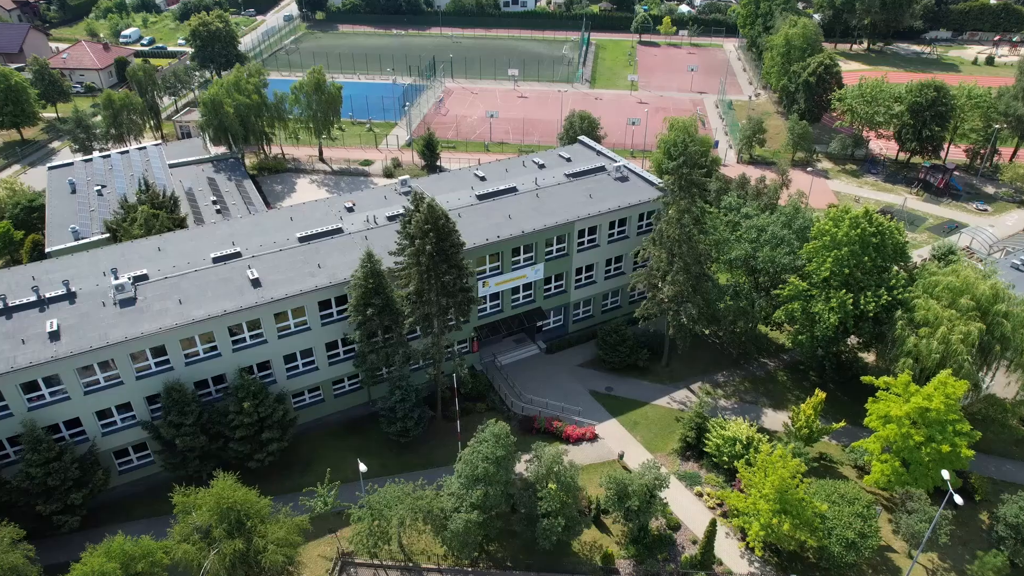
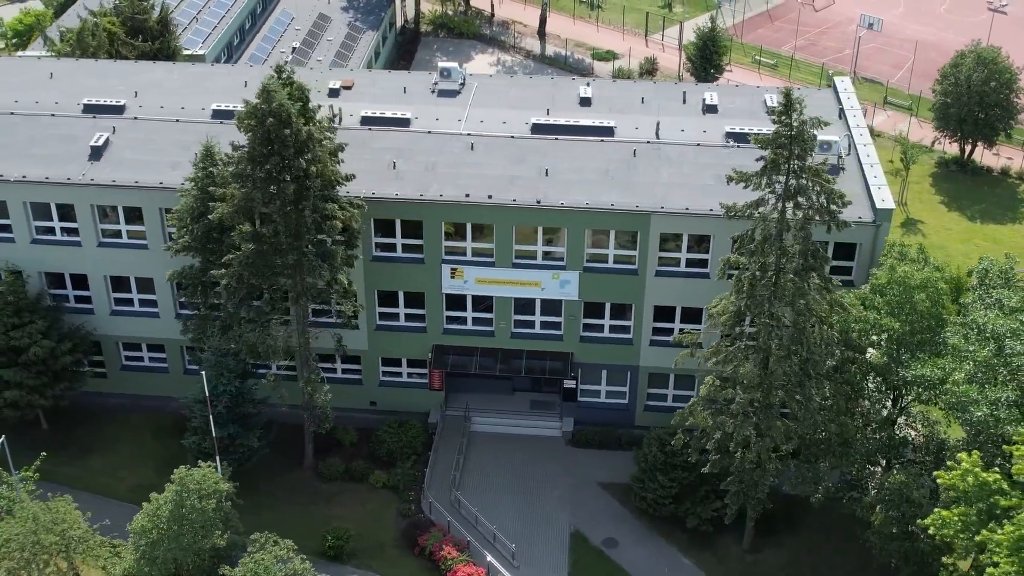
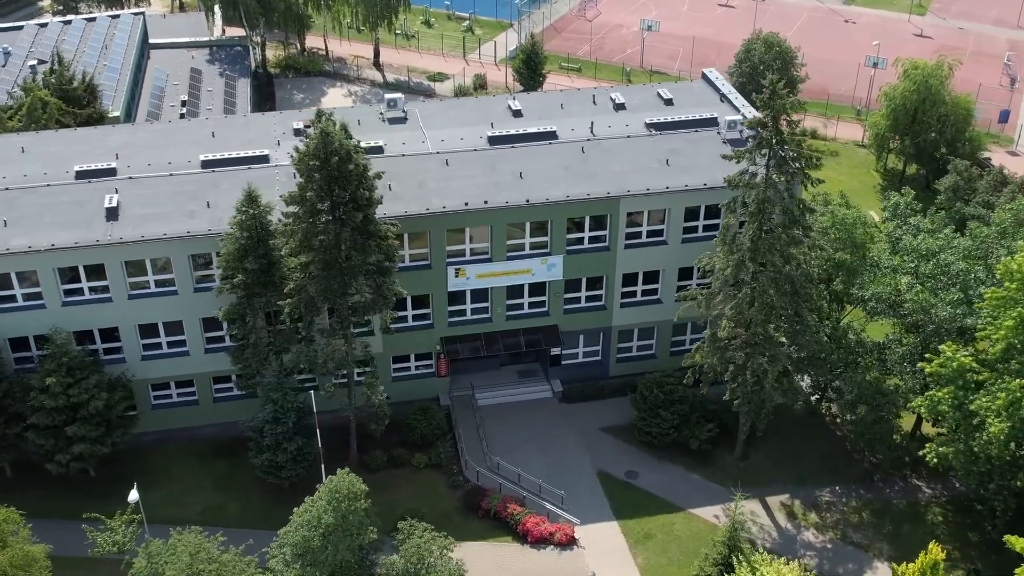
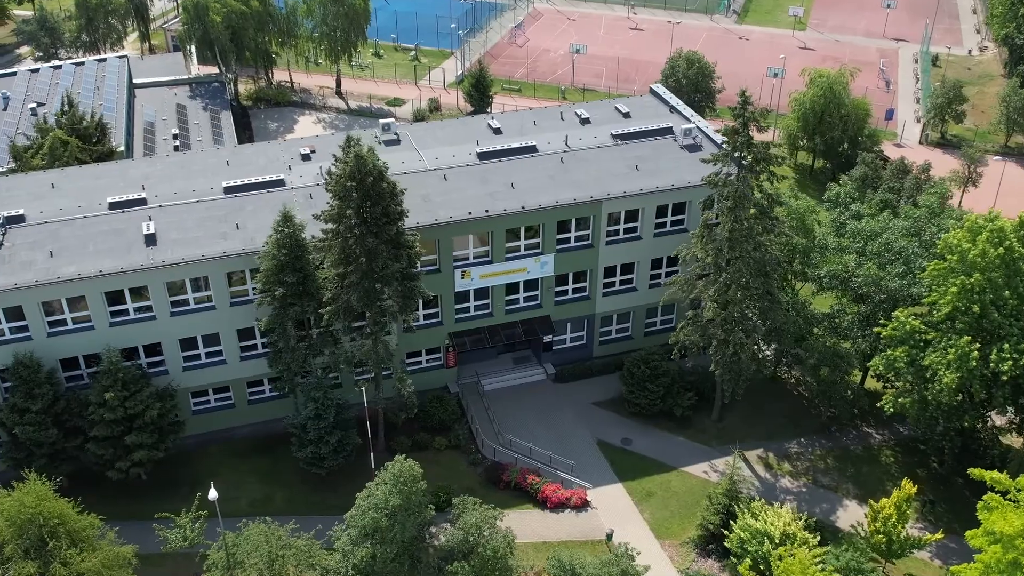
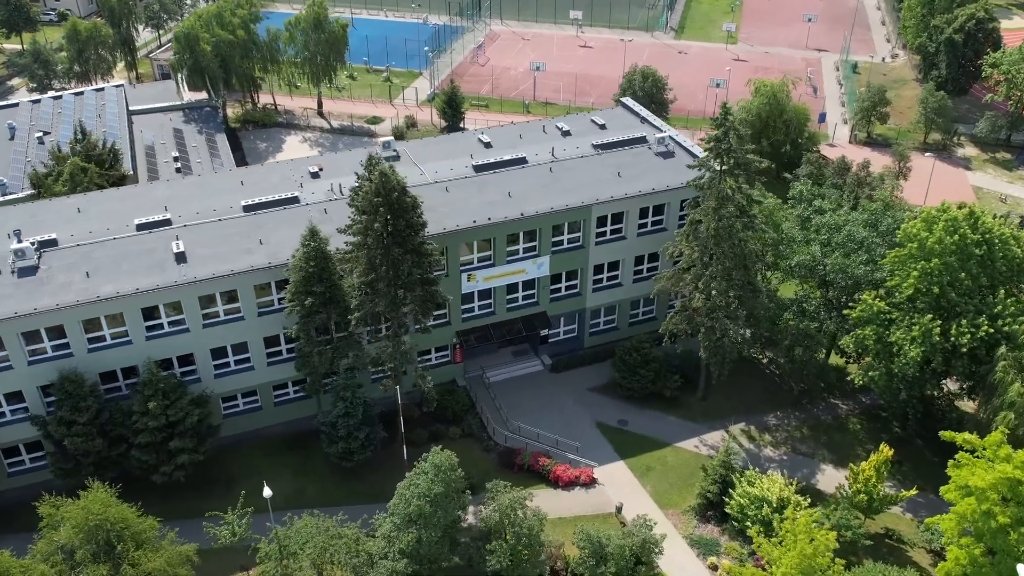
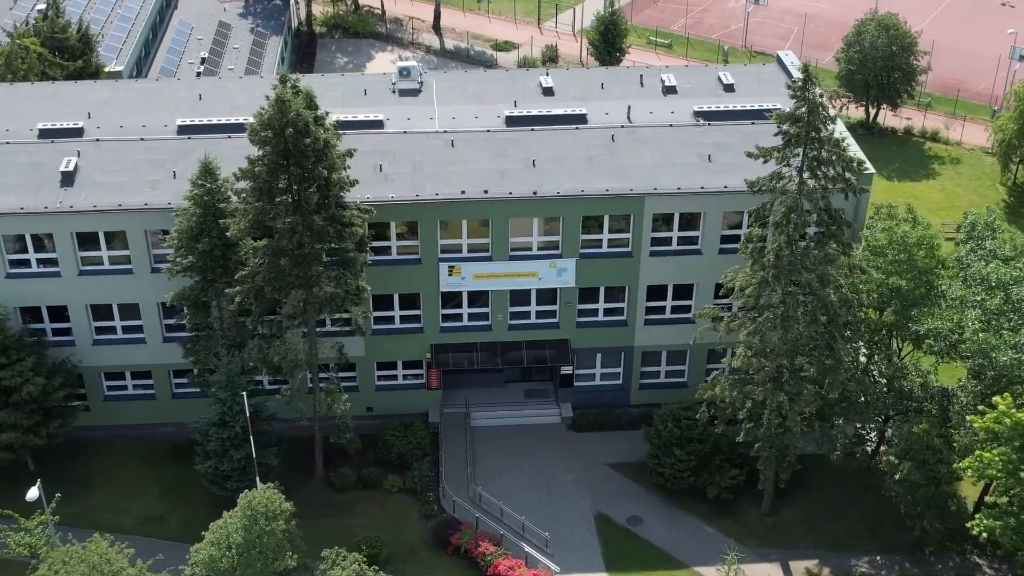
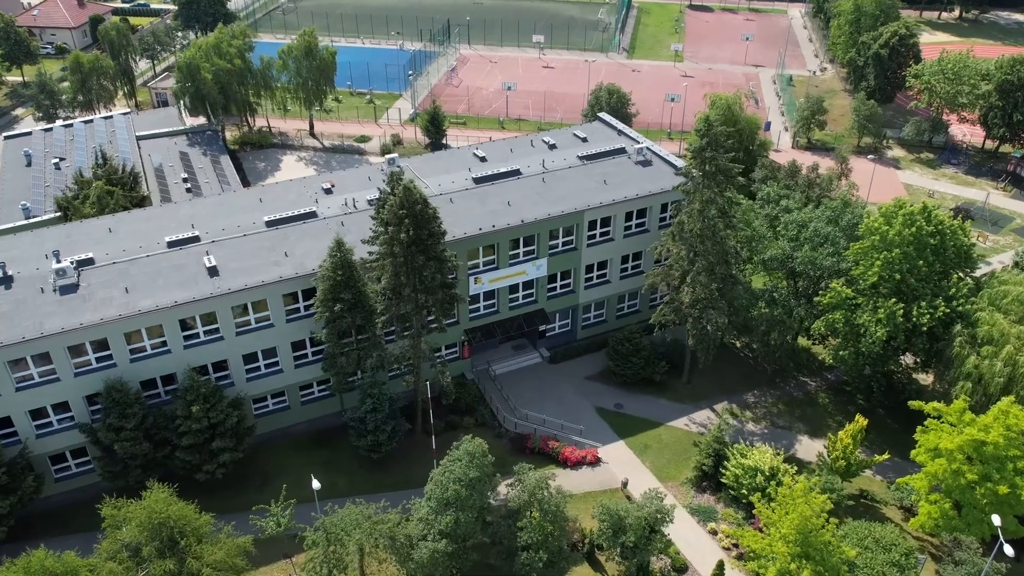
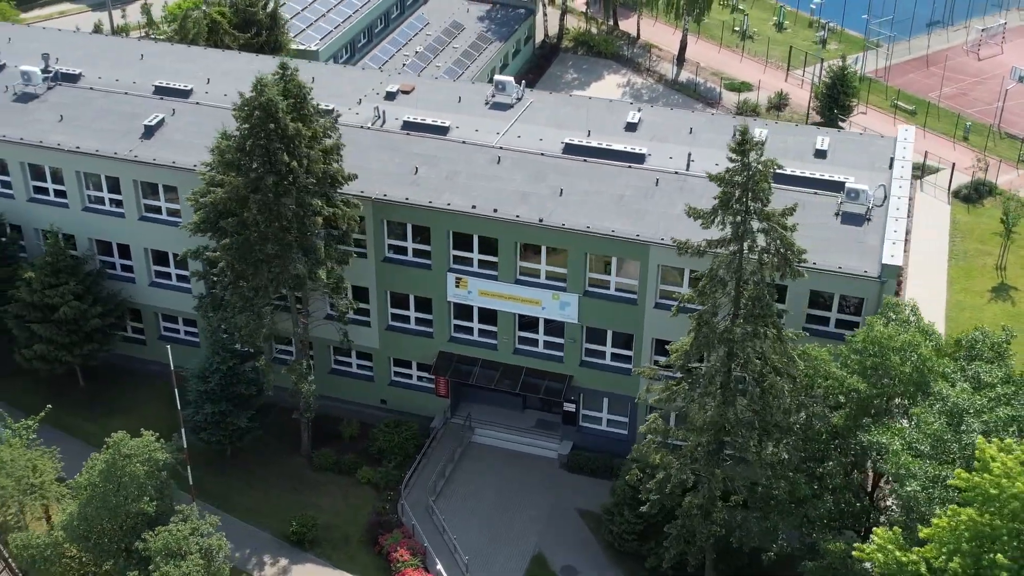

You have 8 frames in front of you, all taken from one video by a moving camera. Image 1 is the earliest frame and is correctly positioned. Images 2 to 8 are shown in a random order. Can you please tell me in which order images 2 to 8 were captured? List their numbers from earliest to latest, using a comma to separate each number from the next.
7, 5, 4, 3, 6, 2, 8
